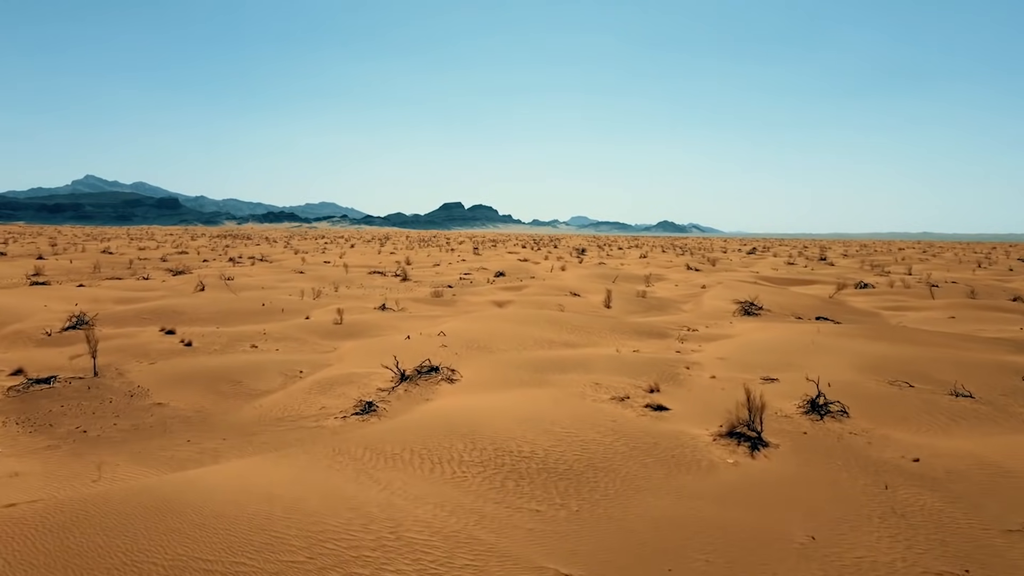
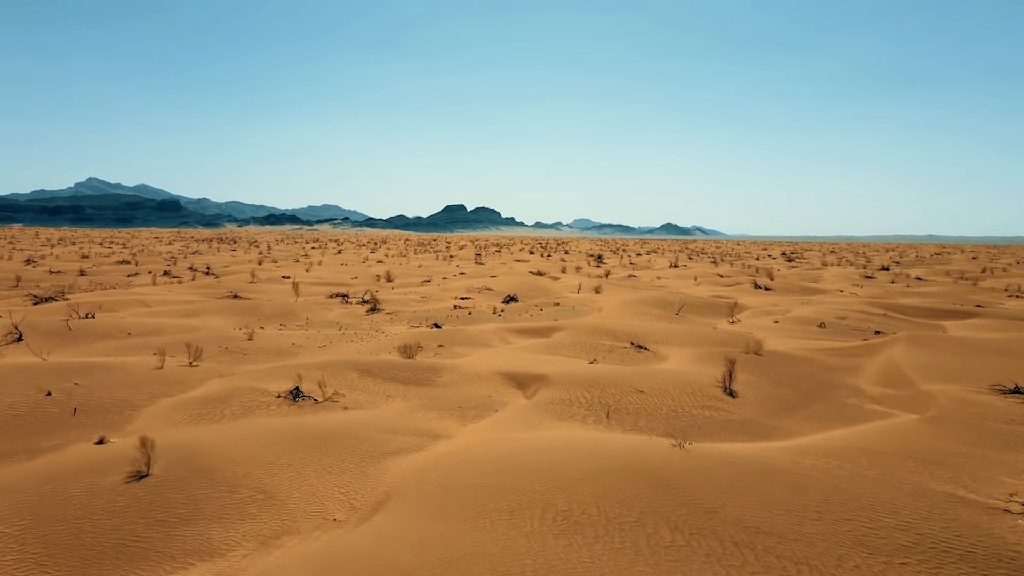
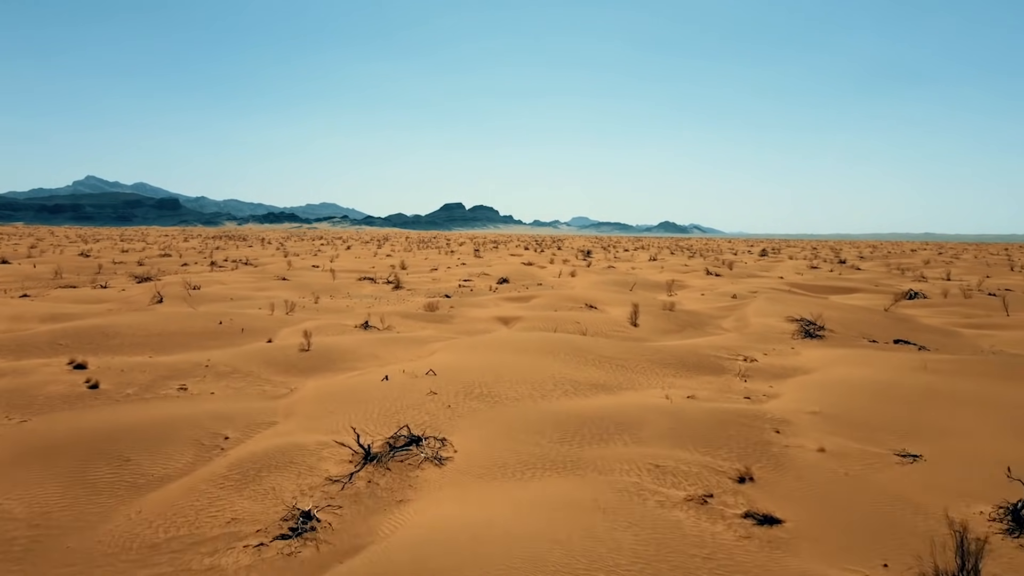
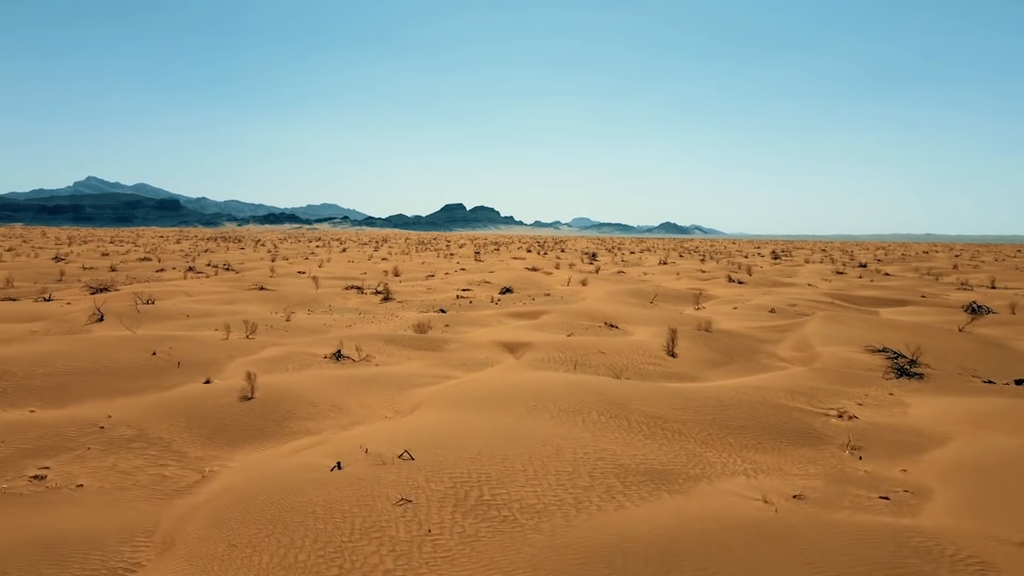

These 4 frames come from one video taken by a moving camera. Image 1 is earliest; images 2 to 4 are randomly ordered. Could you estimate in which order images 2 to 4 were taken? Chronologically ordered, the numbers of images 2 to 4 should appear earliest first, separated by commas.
3, 4, 2
